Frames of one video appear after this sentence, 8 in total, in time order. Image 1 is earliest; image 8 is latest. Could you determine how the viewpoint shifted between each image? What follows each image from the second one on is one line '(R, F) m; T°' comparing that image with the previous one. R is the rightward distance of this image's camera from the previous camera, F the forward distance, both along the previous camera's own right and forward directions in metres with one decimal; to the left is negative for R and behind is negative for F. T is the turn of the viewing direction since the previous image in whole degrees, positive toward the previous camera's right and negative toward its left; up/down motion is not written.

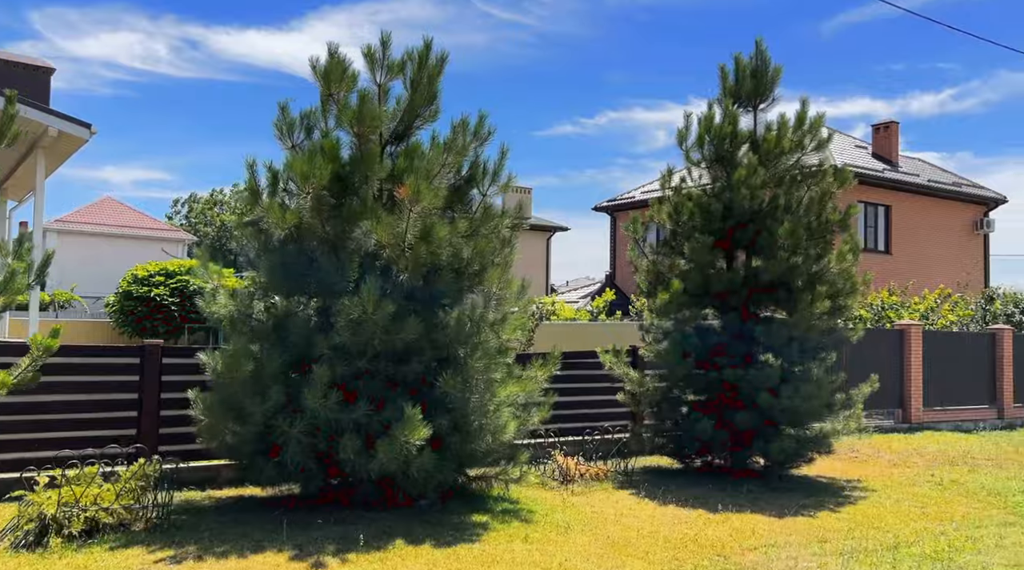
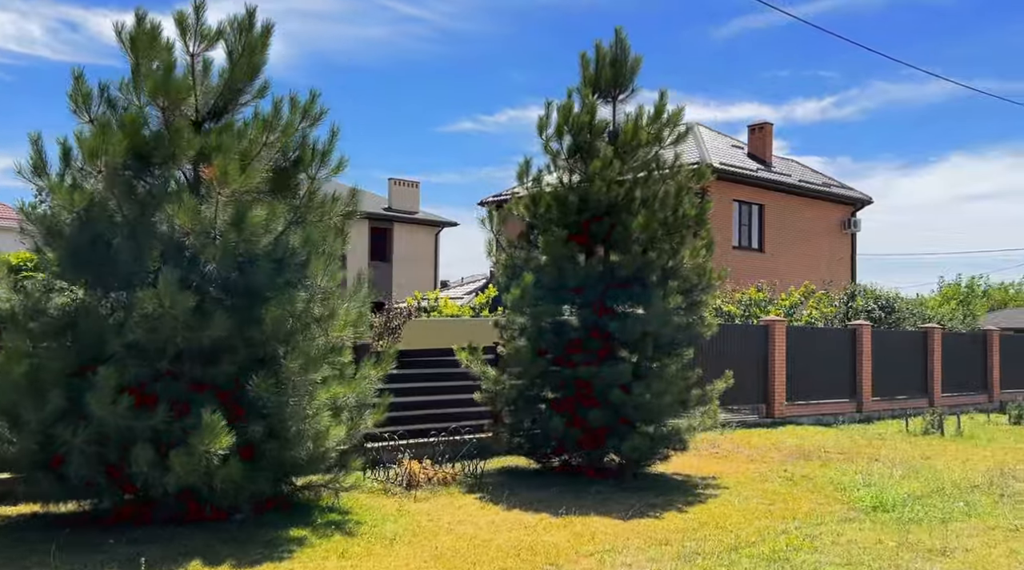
(+0.4, +0.4) m; +6°
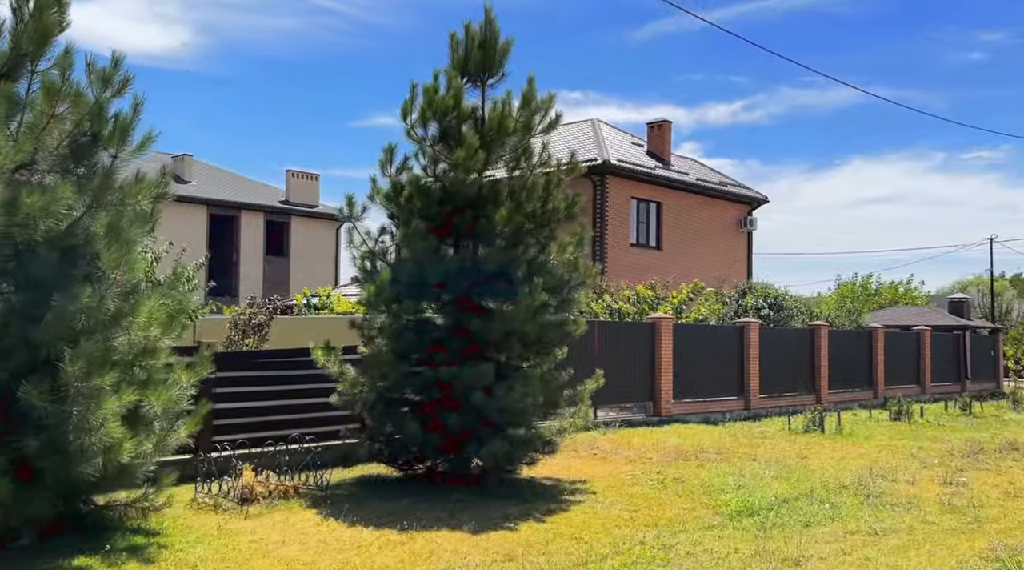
(+0.5, +0.5) m; +5°
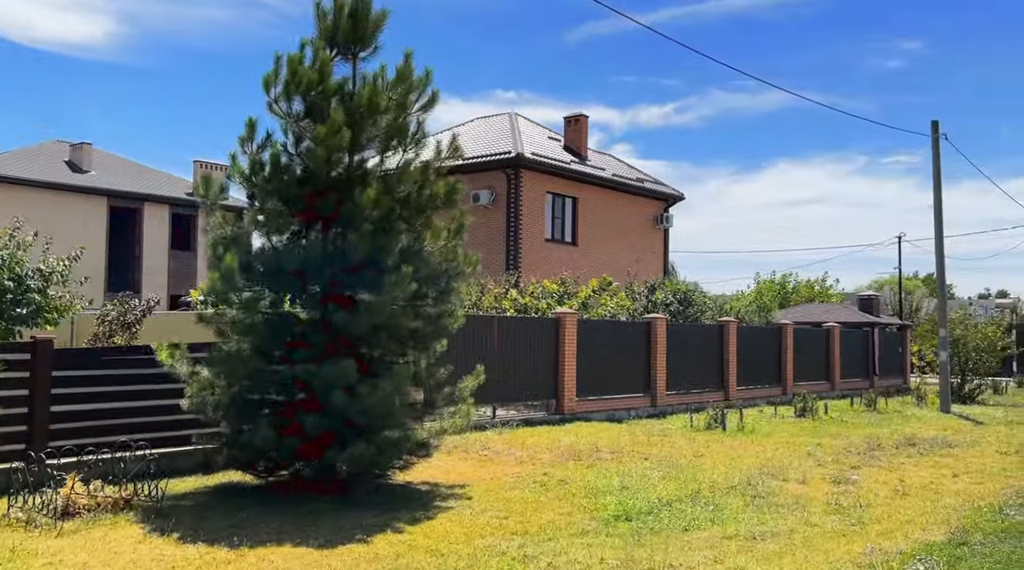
(+0.5, +0.5) m; +4°
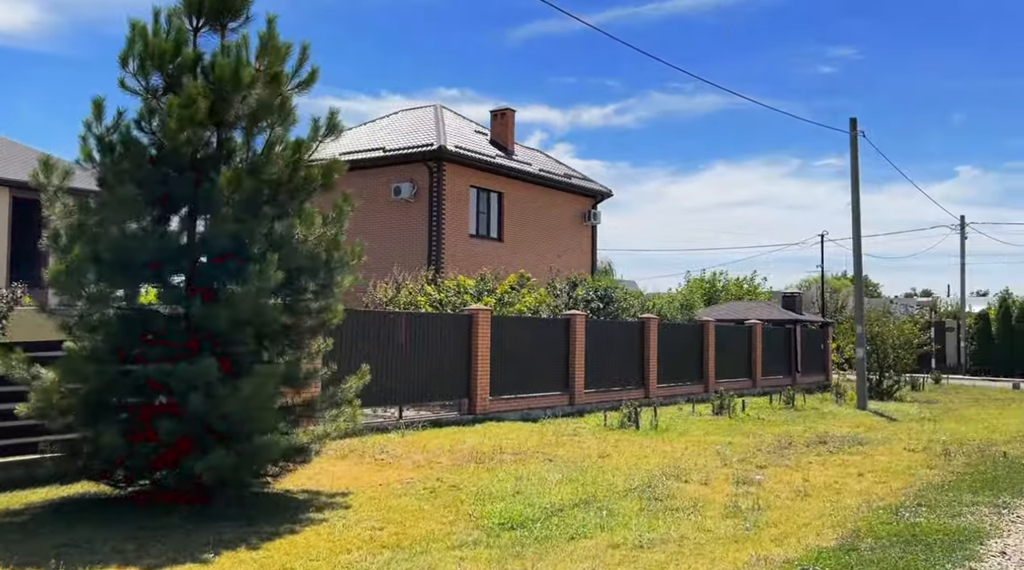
(+0.5, +0.5) m; +4°
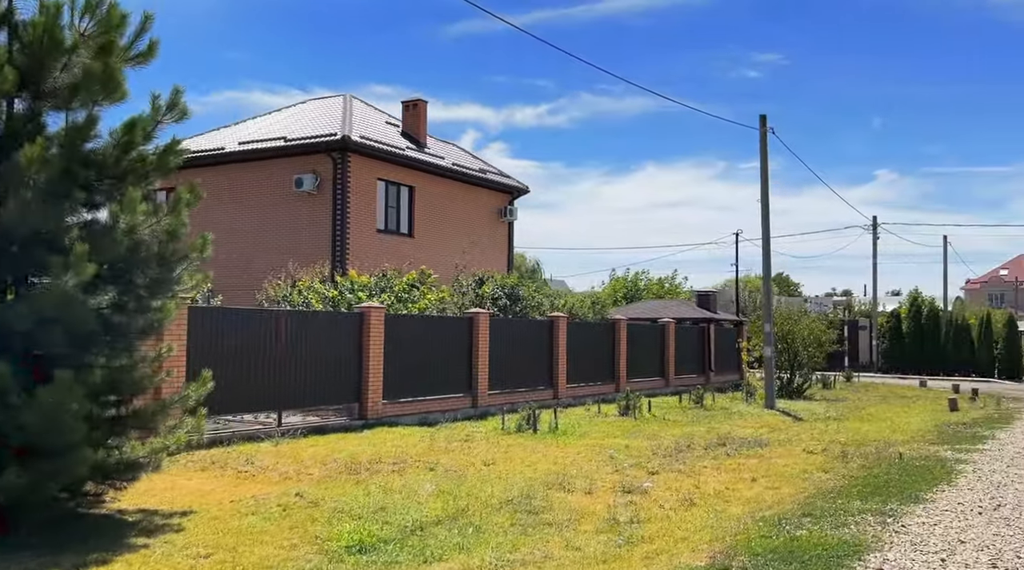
(+0.6, +0.7) m; +4°
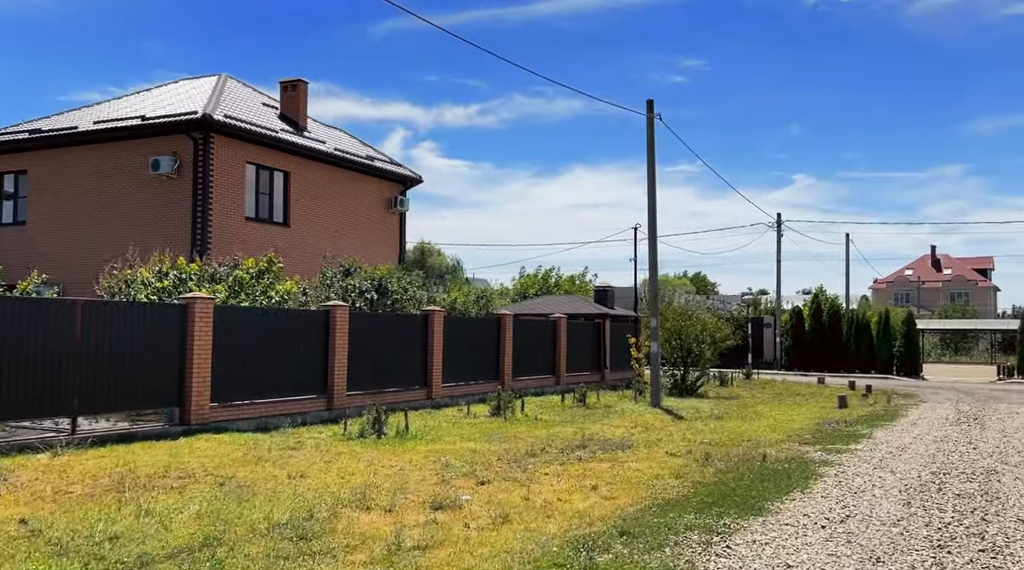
(+1.1, +1.3) m; +5°
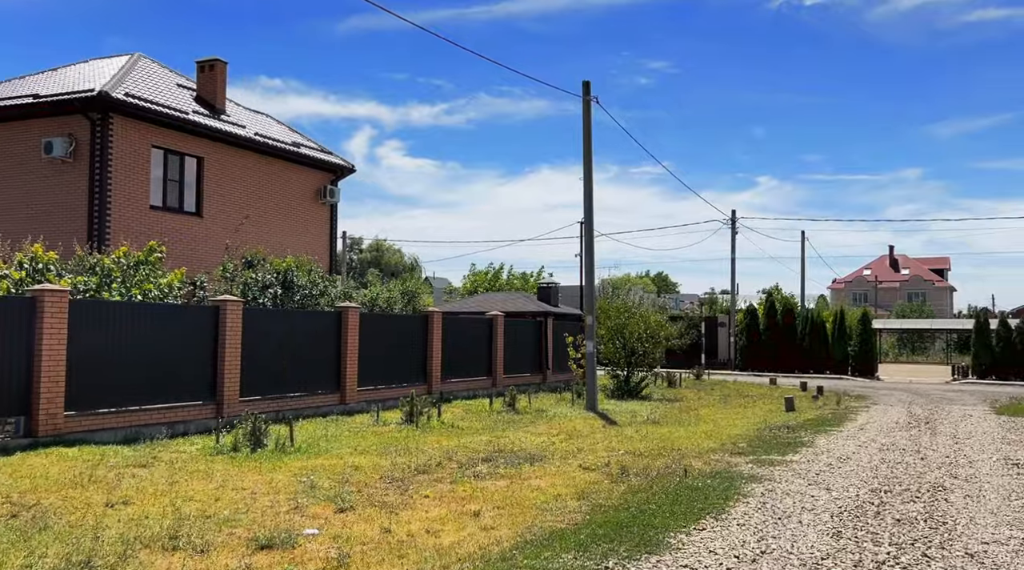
(+0.8, +1.5) m; +2°
